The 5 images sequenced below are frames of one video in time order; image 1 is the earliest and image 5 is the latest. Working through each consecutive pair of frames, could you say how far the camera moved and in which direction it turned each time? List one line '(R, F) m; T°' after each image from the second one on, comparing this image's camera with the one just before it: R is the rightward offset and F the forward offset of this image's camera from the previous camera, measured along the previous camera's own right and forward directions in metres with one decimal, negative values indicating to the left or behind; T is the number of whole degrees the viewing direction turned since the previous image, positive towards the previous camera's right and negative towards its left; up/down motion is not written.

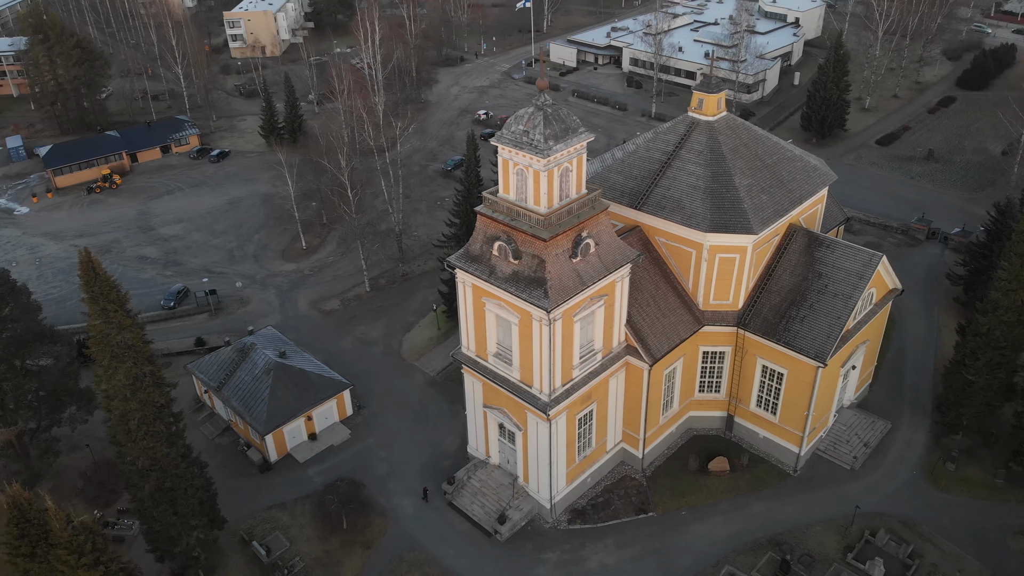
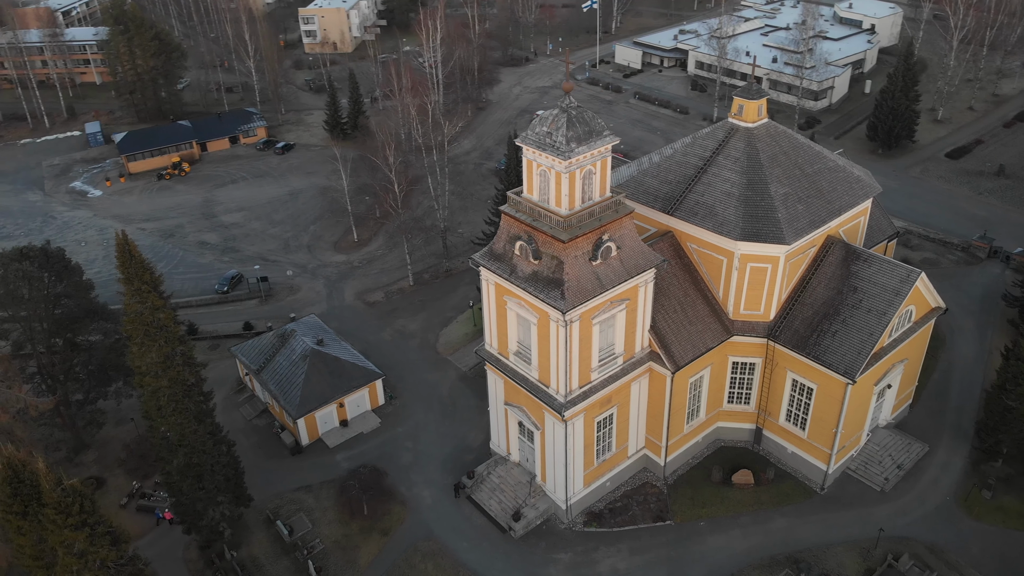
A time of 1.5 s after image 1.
(+1.9, -0.2) m; -5°
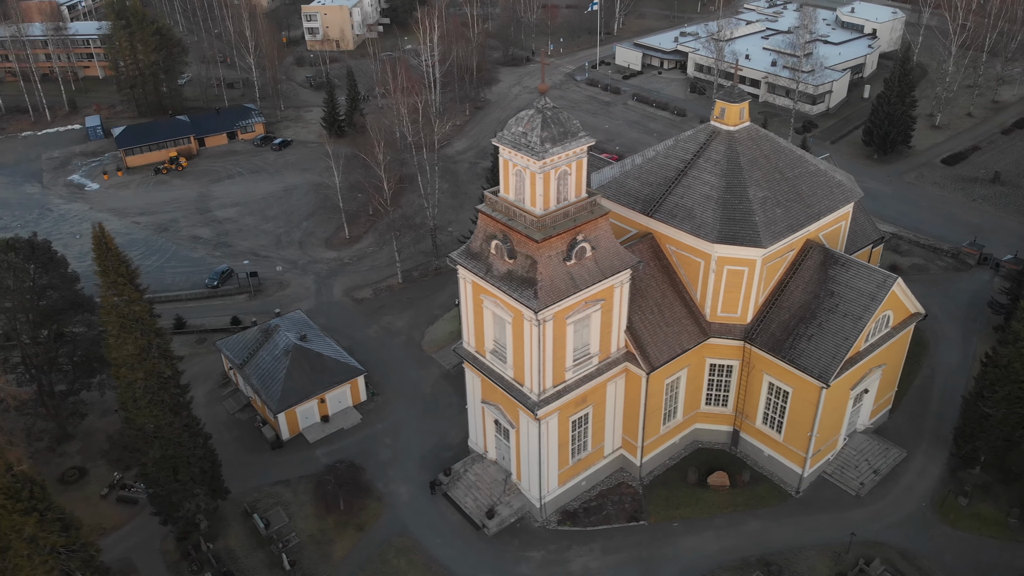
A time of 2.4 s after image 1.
(+1.3, -0.2) m; 0°
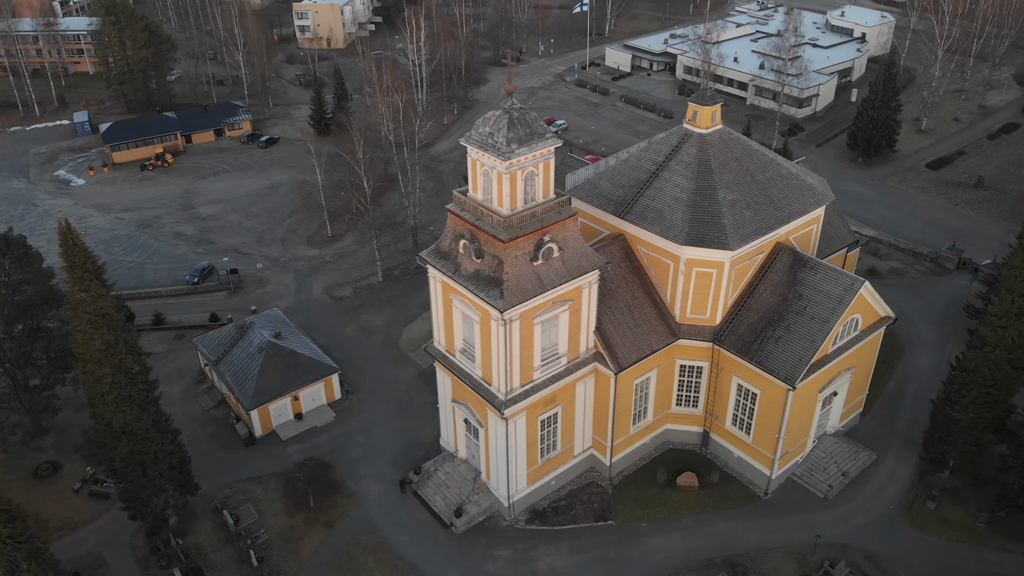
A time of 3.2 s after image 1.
(+1.3, -0.1) m; 0°
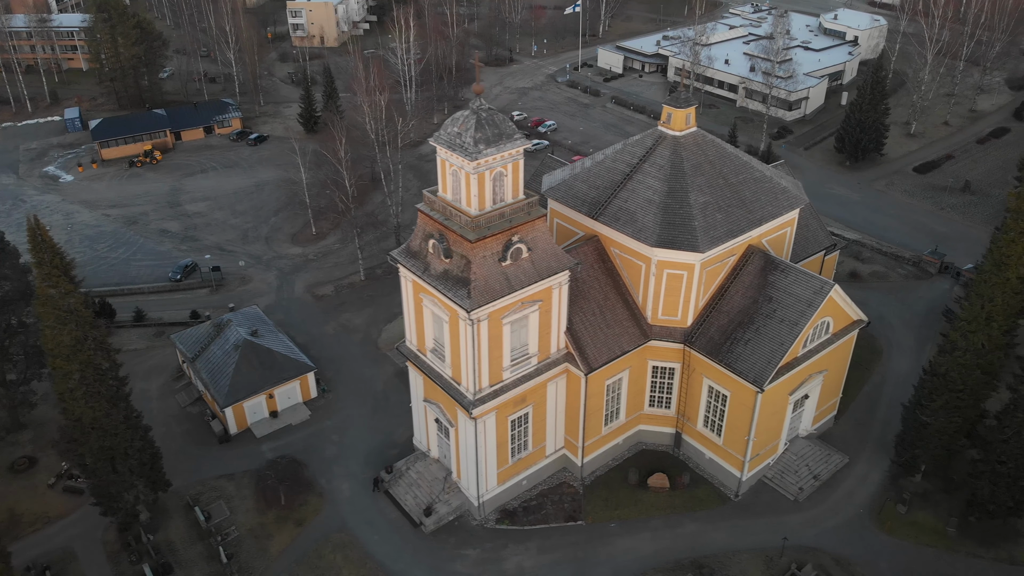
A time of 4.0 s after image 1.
(+1.3, -0.1) m; 0°
